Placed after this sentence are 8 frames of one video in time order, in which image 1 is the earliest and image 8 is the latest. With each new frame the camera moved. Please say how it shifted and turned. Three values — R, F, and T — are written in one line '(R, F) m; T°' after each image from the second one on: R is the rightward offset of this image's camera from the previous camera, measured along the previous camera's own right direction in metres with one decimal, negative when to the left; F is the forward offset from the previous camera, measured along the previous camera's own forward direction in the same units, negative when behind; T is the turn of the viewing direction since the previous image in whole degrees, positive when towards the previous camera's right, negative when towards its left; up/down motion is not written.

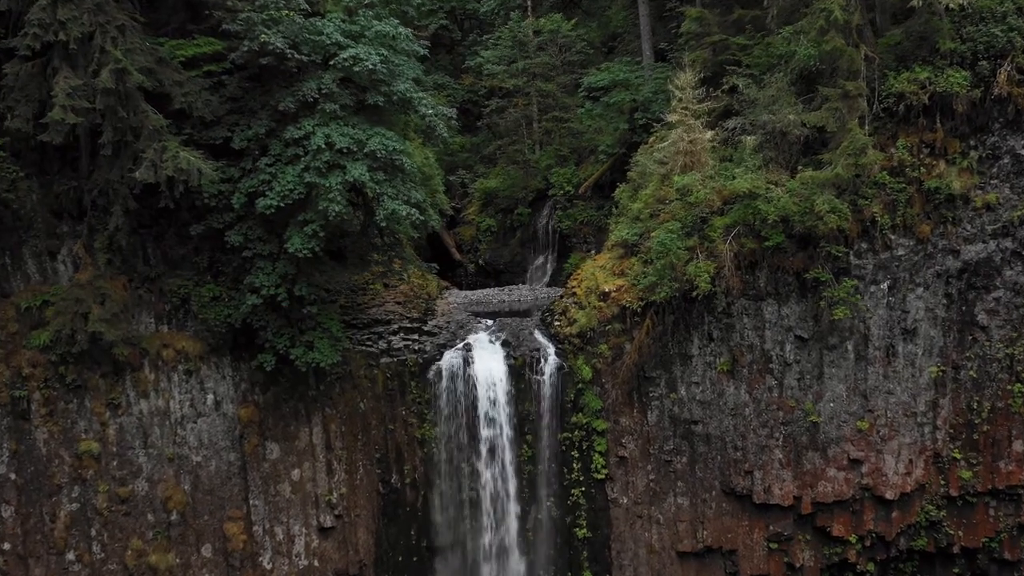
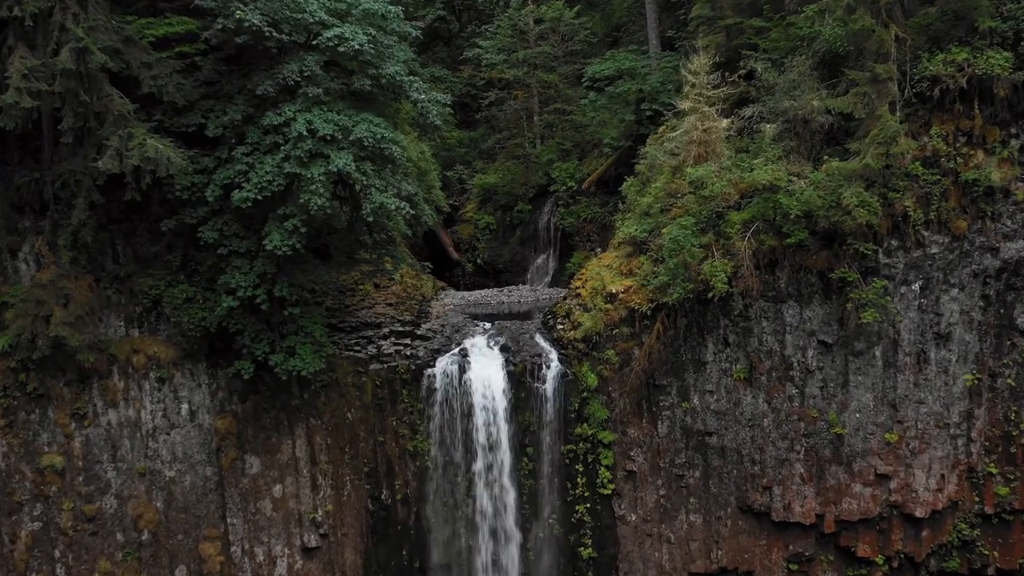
(0.0, +0.9) m; 0°
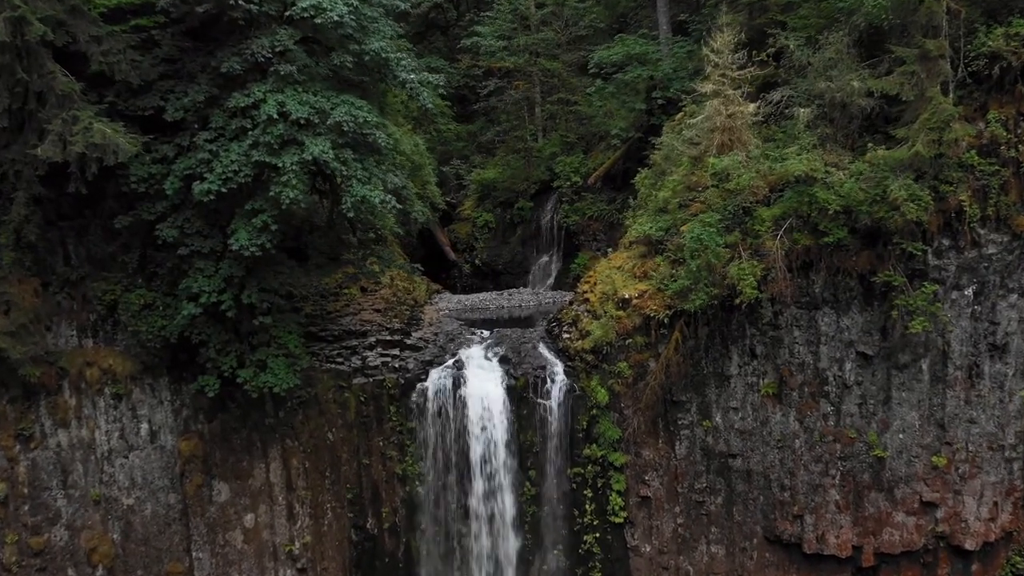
(0.0, +1.3) m; 0°
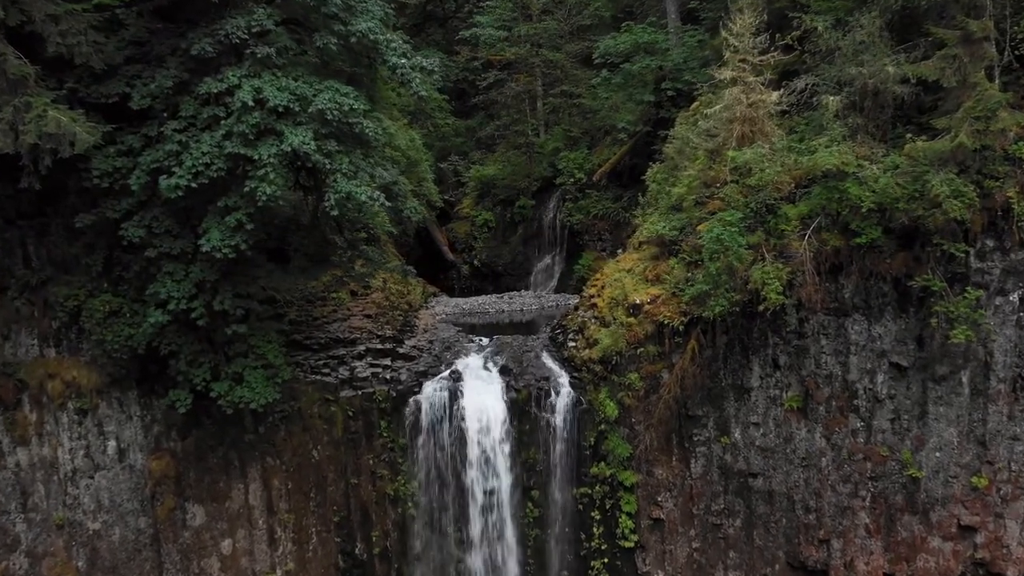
(0.0, +0.9) m; 0°
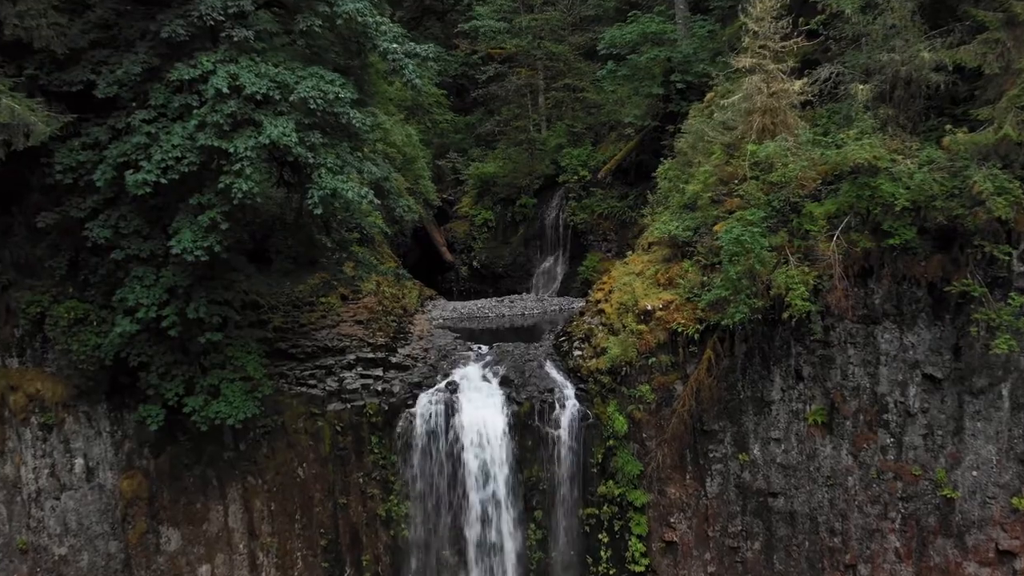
(0.0, +0.7) m; 0°
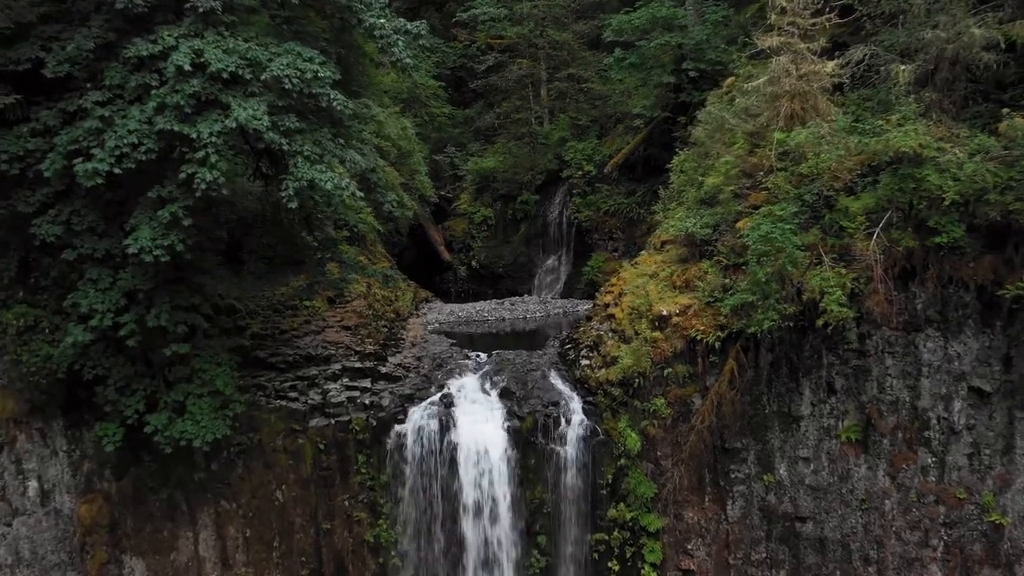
(0.0, +0.9) m; 0°
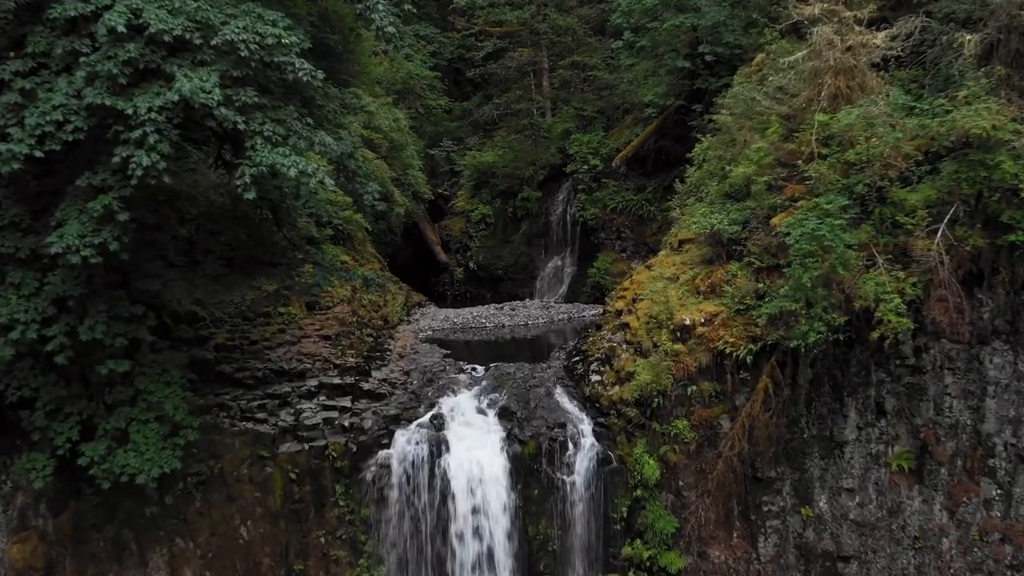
(0.0, +1.1) m; 0°
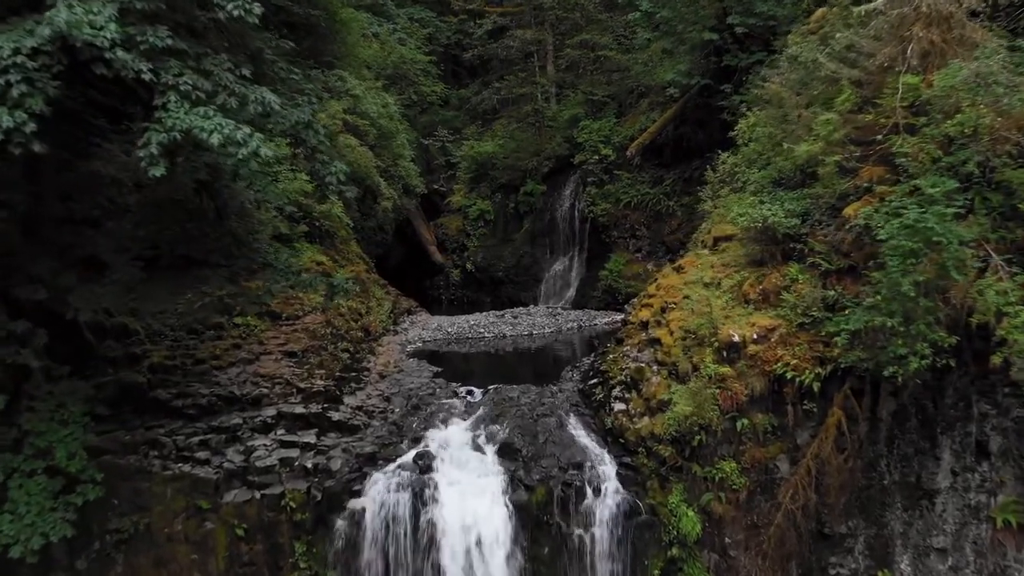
(0.0, +1.4) m; 0°
